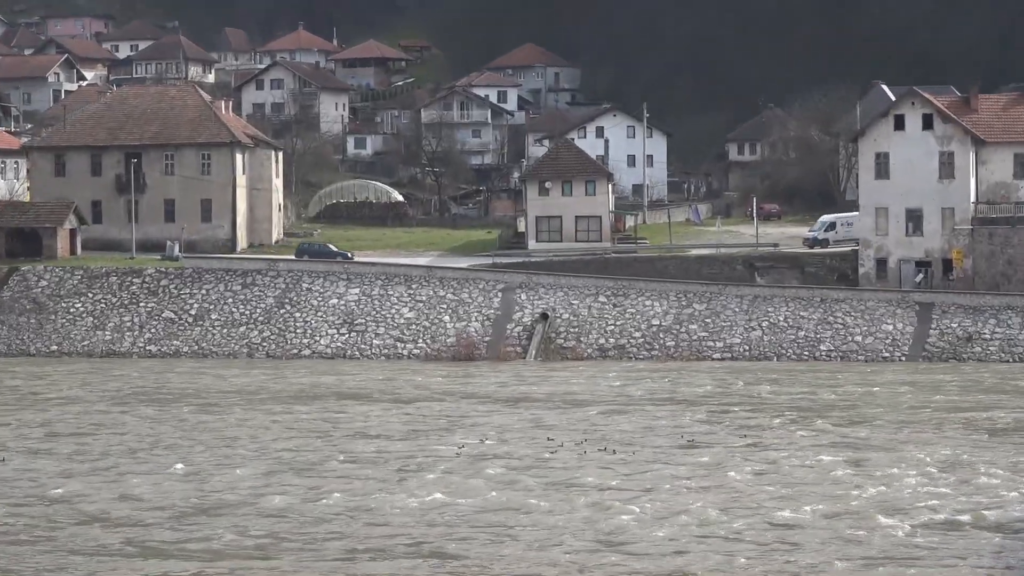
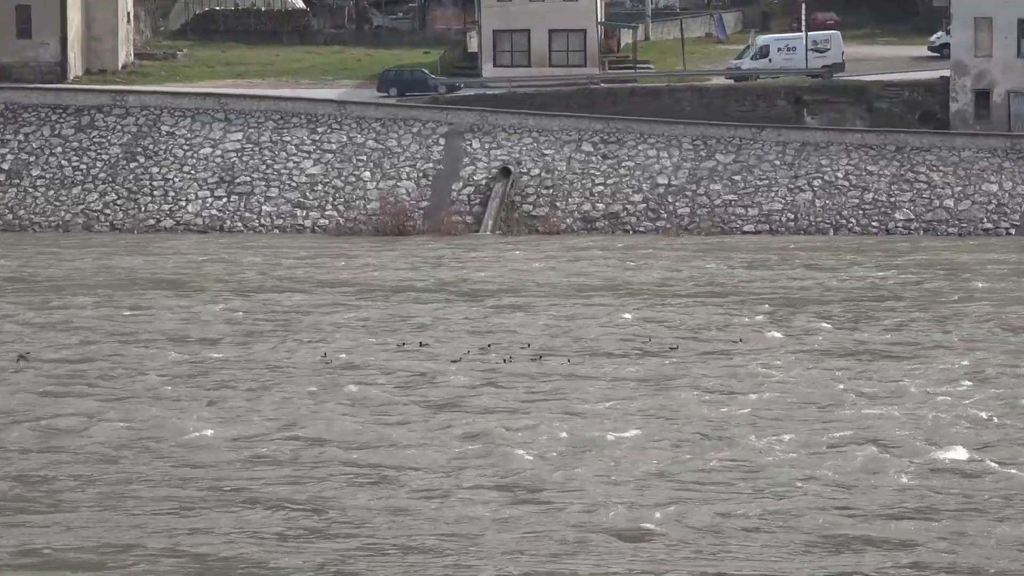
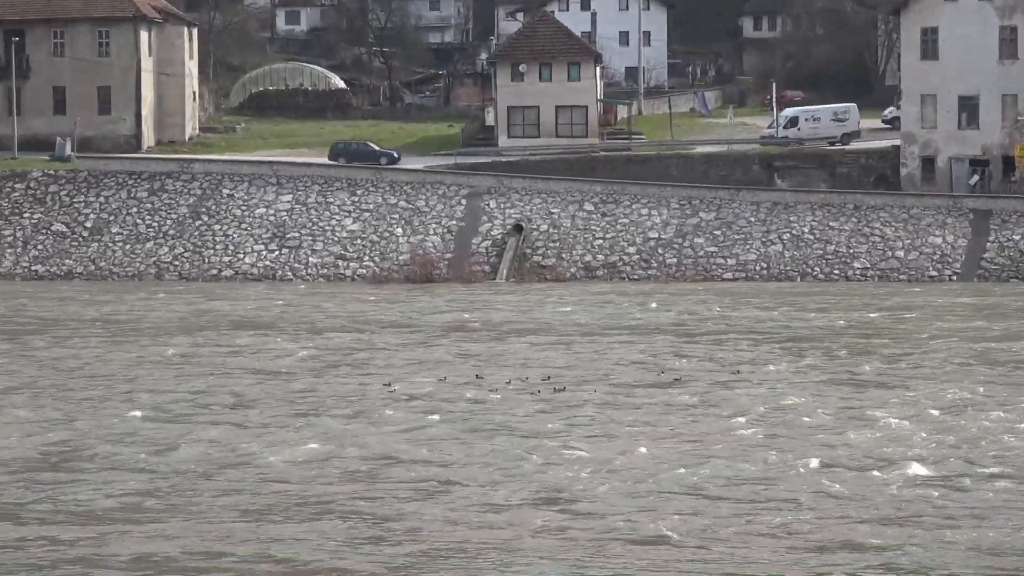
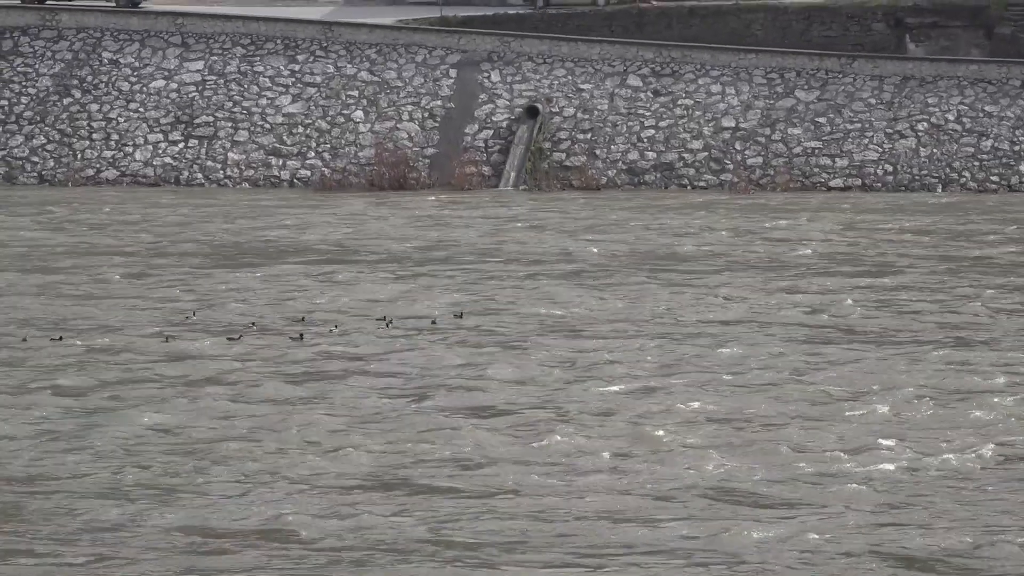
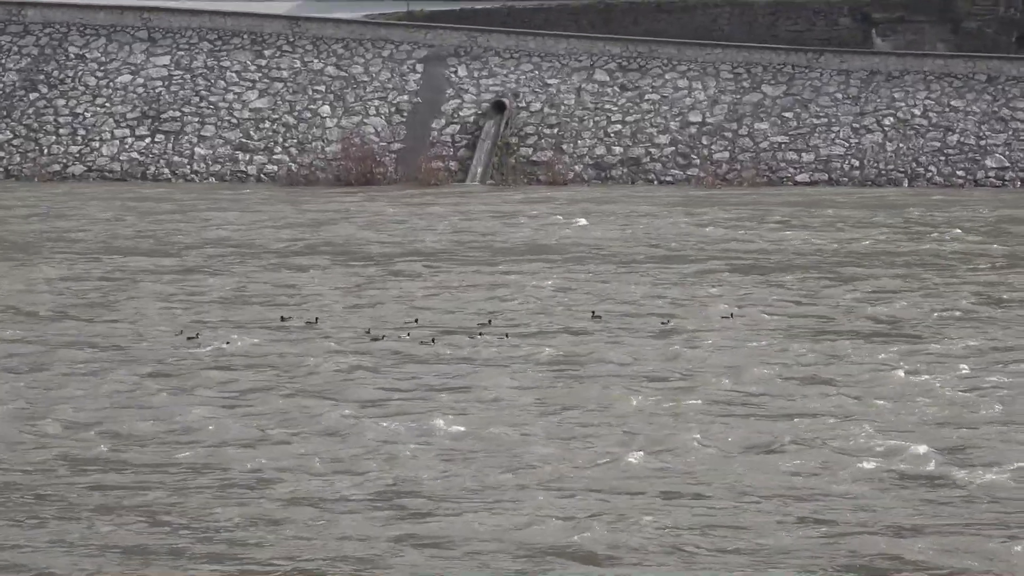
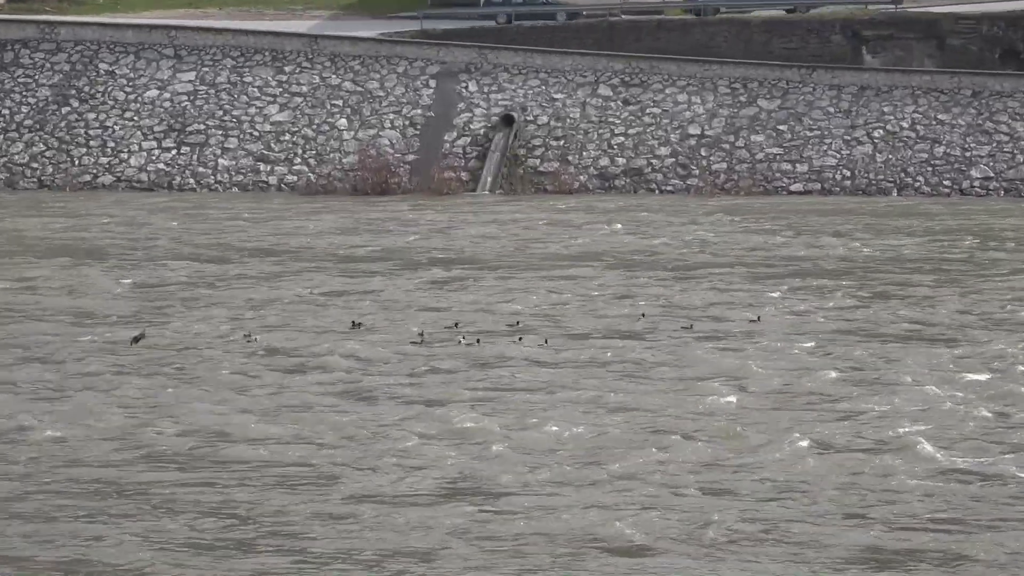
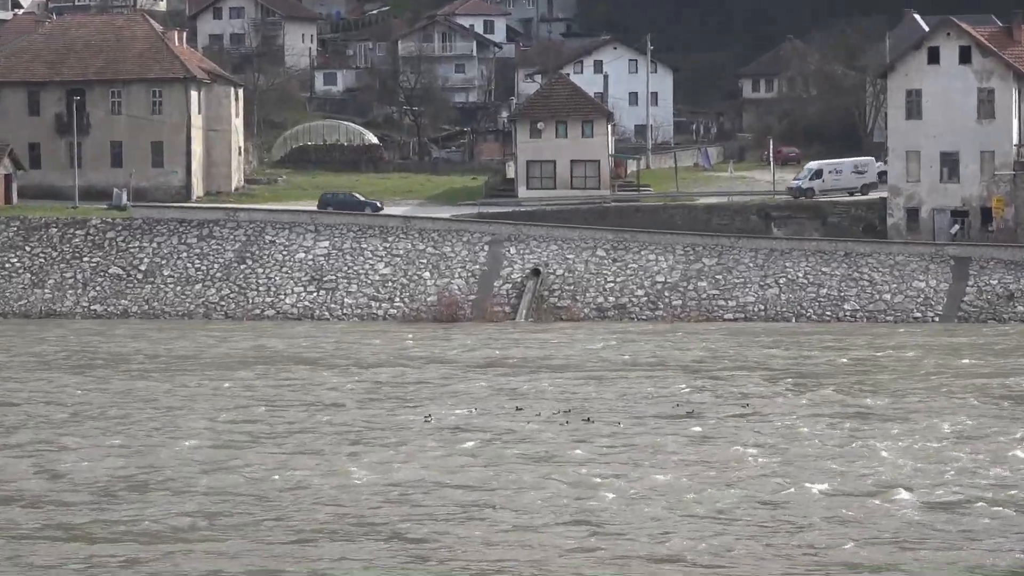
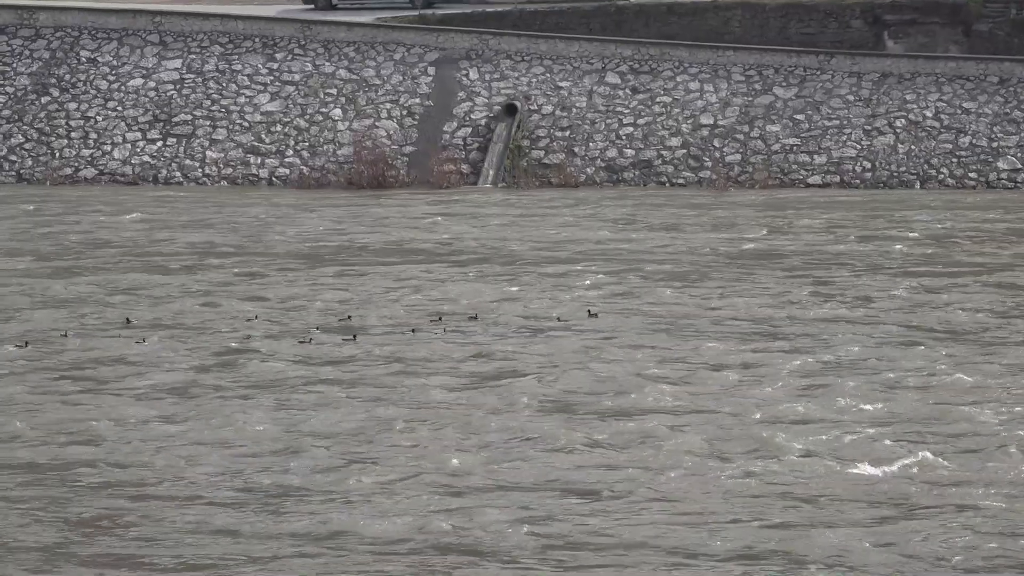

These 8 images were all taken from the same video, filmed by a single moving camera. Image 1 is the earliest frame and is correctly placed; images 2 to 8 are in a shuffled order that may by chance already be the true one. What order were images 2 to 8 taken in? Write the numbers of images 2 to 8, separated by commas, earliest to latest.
7, 3, 2, 6, 5, 8, 4
